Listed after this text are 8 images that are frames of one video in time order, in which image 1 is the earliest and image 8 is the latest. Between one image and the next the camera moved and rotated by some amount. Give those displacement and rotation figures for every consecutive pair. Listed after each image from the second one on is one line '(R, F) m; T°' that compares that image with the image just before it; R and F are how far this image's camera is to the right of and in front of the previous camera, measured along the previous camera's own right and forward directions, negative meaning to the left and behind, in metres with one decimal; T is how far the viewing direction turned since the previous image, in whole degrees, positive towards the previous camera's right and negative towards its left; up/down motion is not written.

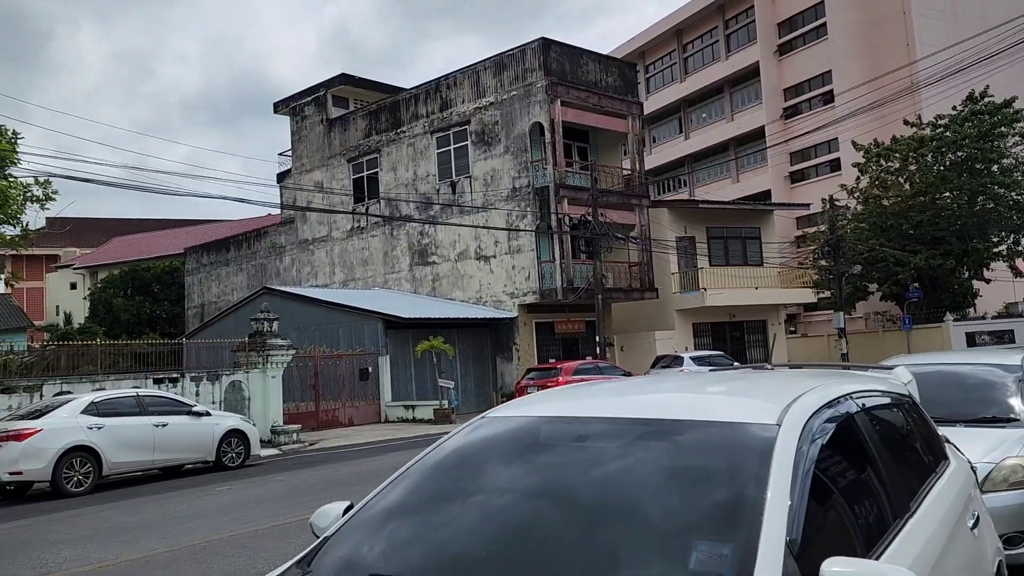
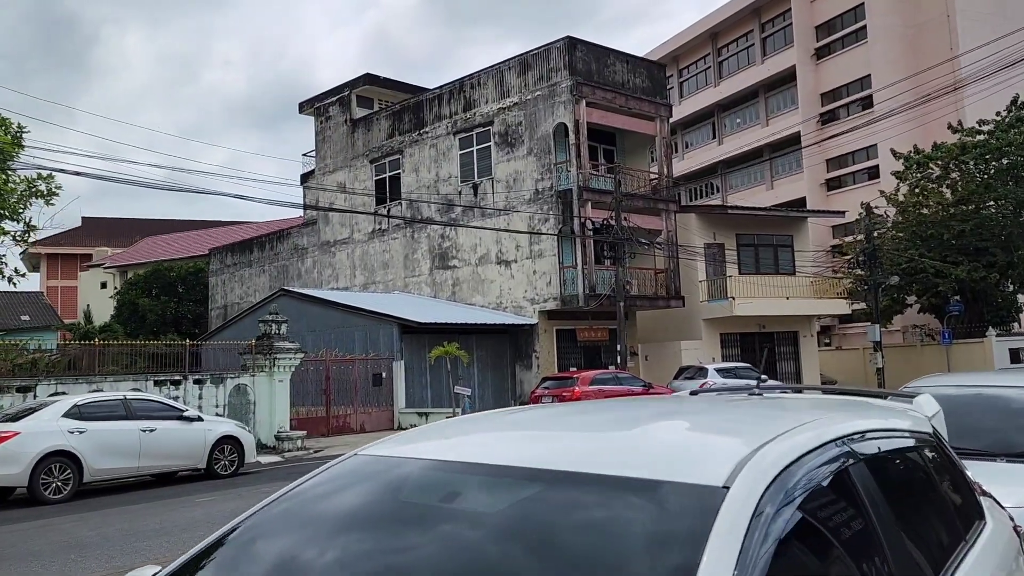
(+0.4, +0.7) m; -2°
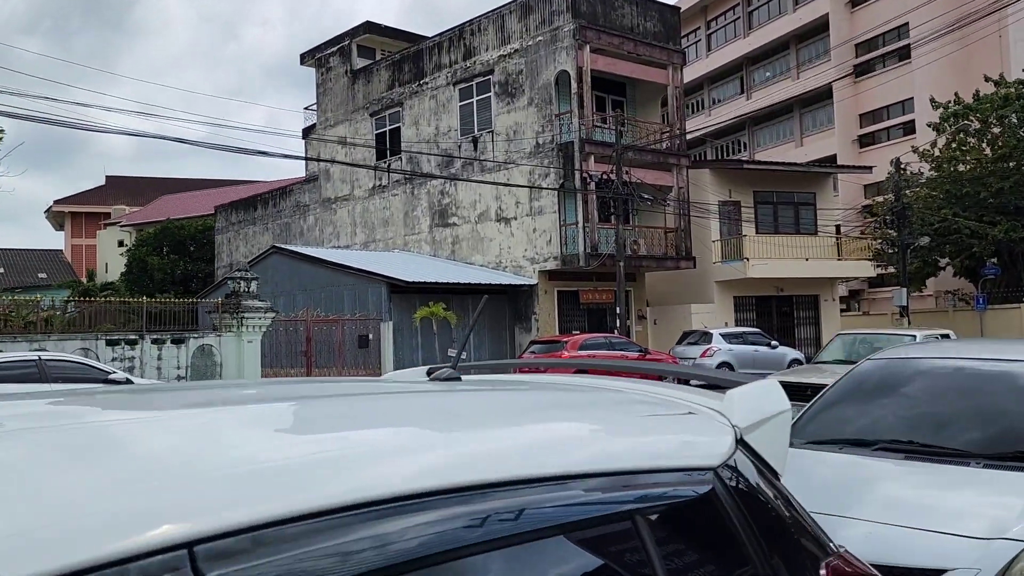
(+1.0, +1.3) m; -2°
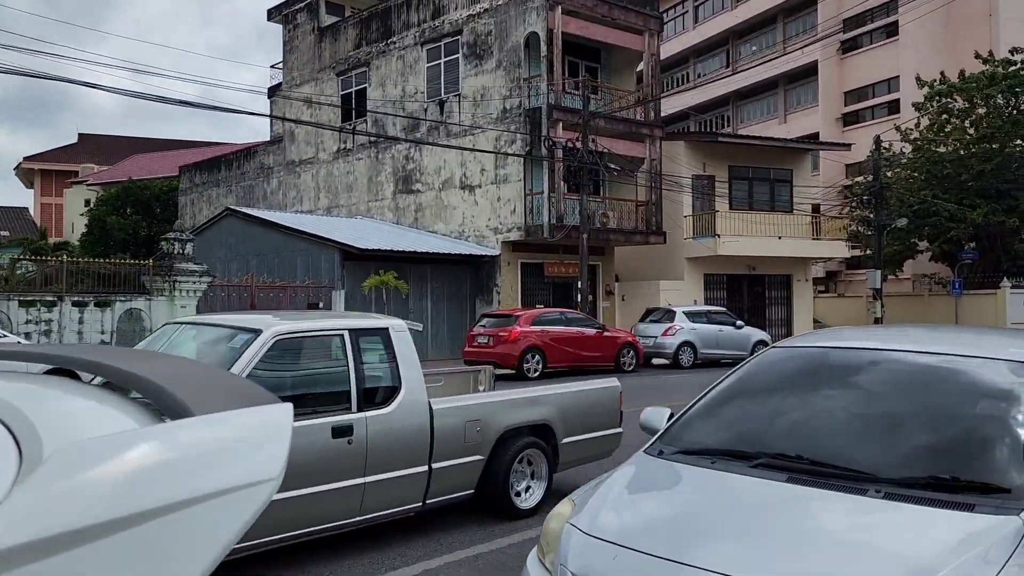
(+0.7, +0.8) m; +1°
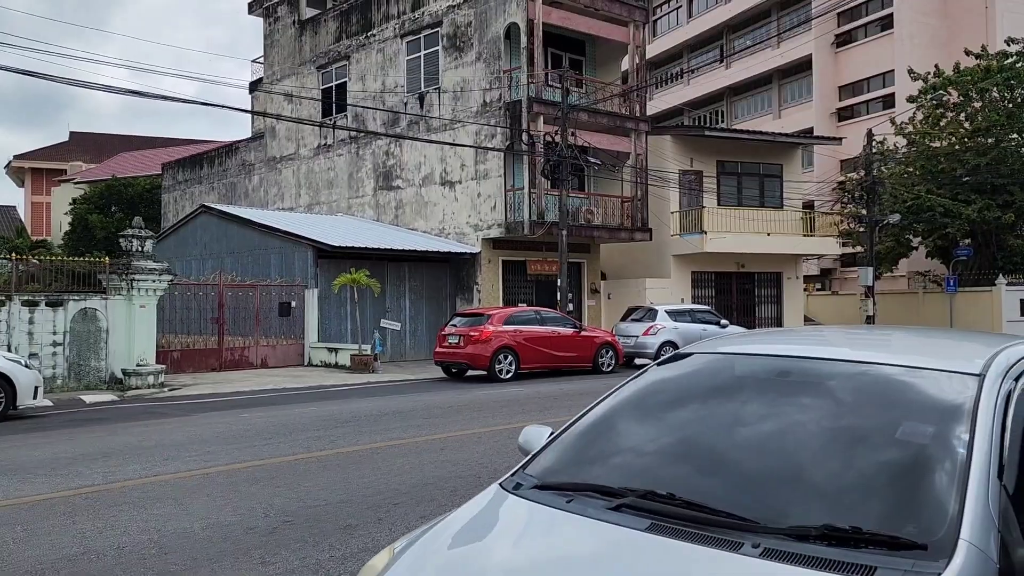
(+0.5, +0.6) m; 0°
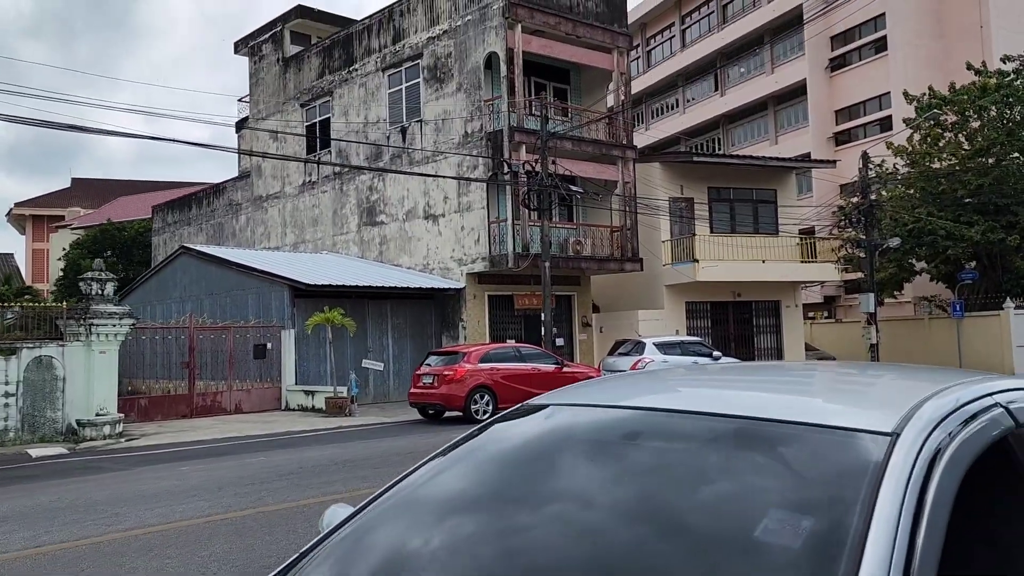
(+0.6, +0.7) m; -1°
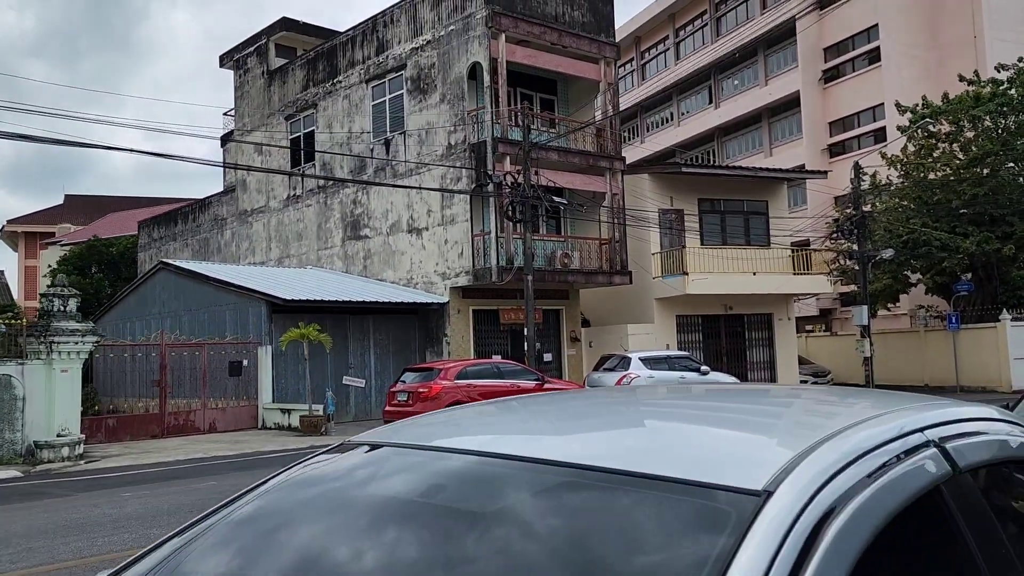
(+0.4, +0.5) m; 0°
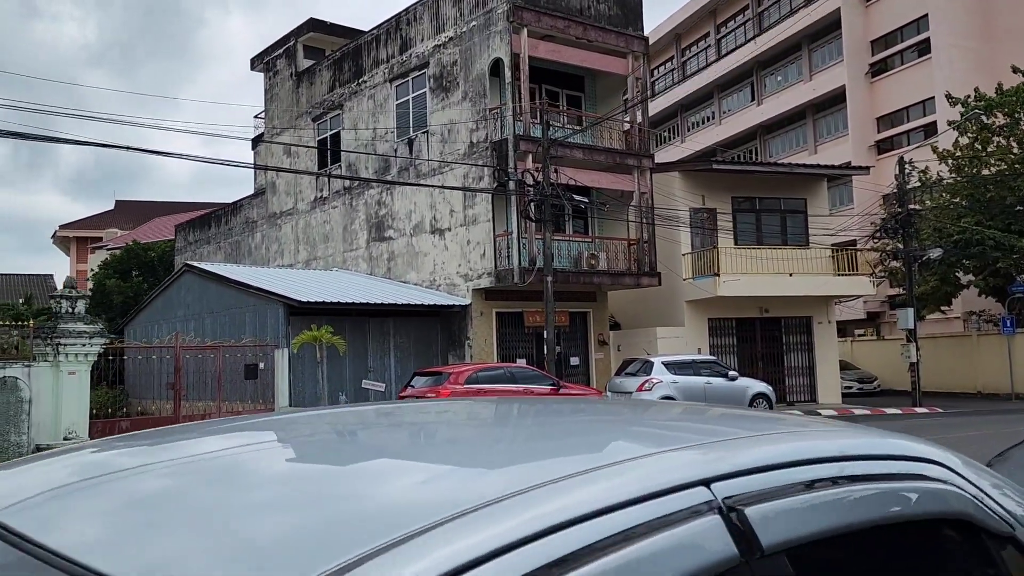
(+0.6, +0.6) m; -3°
